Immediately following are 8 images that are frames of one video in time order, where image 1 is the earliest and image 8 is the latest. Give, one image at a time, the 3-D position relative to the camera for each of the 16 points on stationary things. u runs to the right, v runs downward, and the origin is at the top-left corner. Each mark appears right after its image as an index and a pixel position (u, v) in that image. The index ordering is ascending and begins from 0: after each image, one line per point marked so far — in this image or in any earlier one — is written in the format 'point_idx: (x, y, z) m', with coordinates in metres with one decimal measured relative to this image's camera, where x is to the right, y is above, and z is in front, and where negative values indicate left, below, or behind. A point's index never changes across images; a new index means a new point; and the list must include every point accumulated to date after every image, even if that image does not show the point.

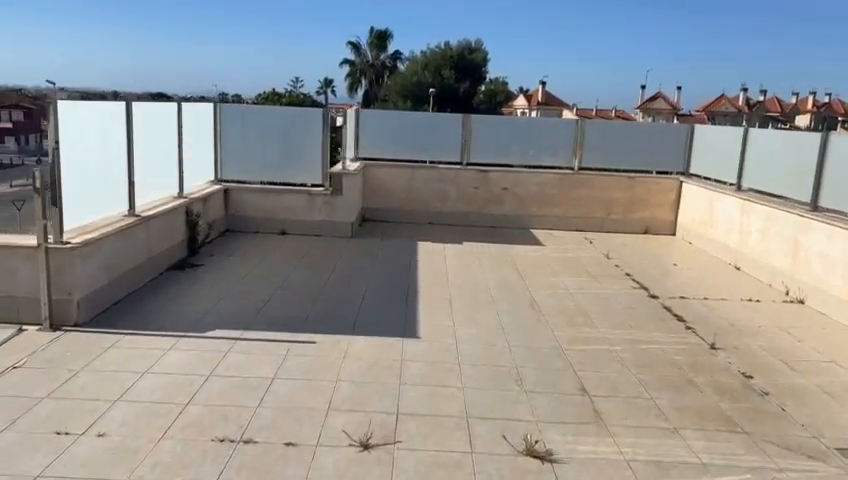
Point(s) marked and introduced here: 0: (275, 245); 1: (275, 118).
0: (-1.7, -0.1, +7.5) m
1: (-1.8, +1.5, +7.8) m
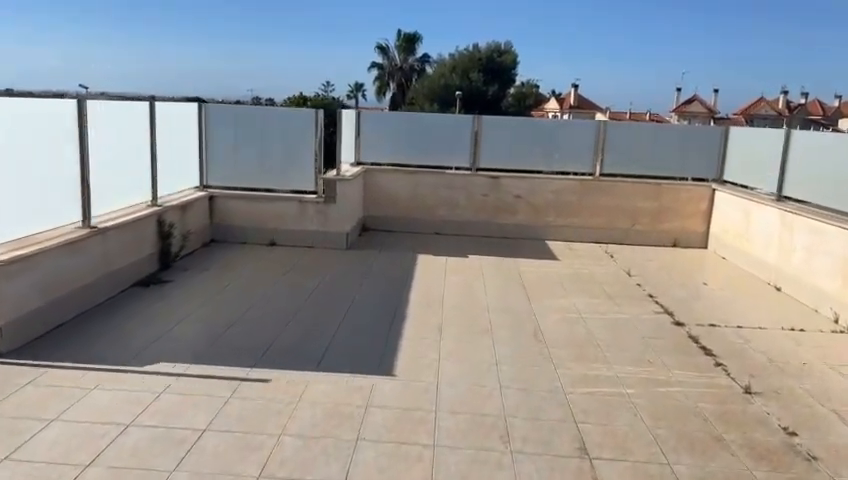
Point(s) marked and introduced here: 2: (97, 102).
0: (-1.7, -0.2, +6.9) m
1: (-1.8, +1.3, +7.2) m
2: (-2.6, +1.1, +5.3) m
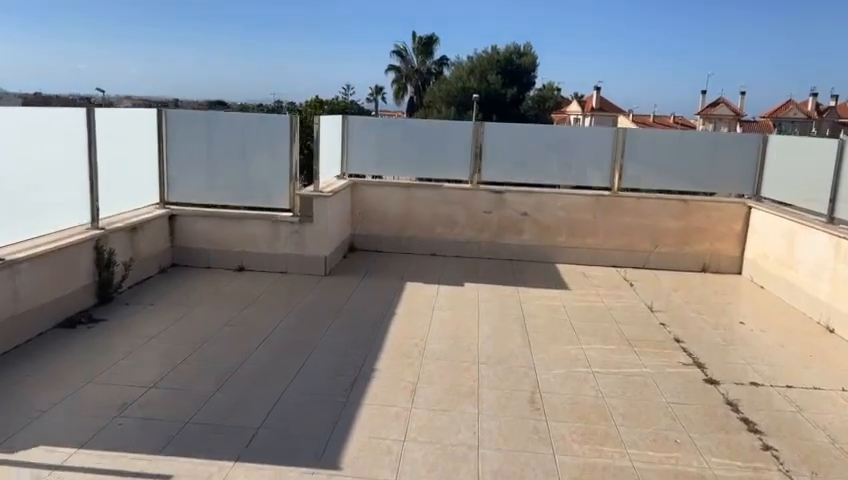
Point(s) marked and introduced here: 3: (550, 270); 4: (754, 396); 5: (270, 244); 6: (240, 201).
0: (-1.8, -0.4, +6.0) m
1: (-1.9, +1.1, +6.3) m
2: (-2.8, +0.9, +4.4) m
3: (+1.4, -0.3, +7.1) m
4: (+2.1, -1.0, +4.1) m
5: (-1.5, 0.0, +6.4) m
6: (-1.8, +0.4, +6.5) m
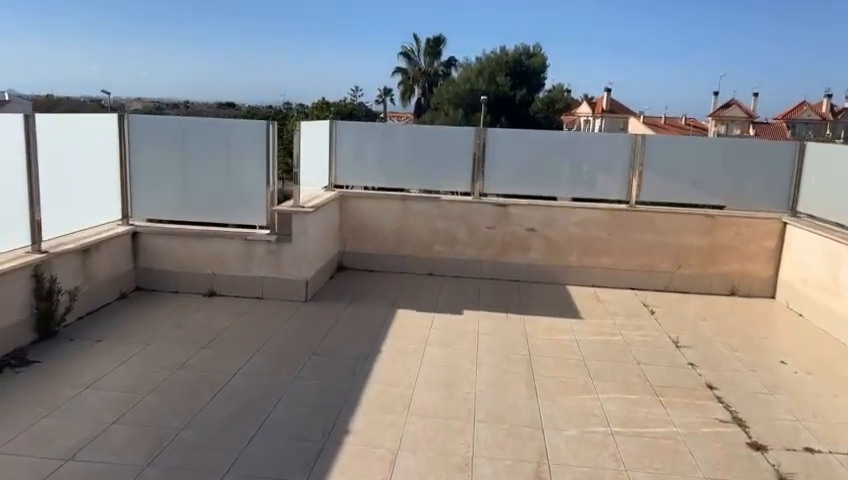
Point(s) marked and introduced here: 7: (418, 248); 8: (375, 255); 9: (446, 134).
0: (-1.9, -0.6, +5.3) m
1: (-1.9, +0.9, +5.6) m
2: (-2.9, +0.7, +3.7) m
3: (+1.3, -0.5, +6.4) m
4: (+2.0, -1.2, +3.4) m
5: (-1.6, -0.2, +5.7) m
6: (-1.9, +0.2, +5.8) m
7: (-0.1, -0.1, +6.8) m
8: (-0.5, -0.2, +6.9) m
9: (+0.2, +1.1, +6.7) m
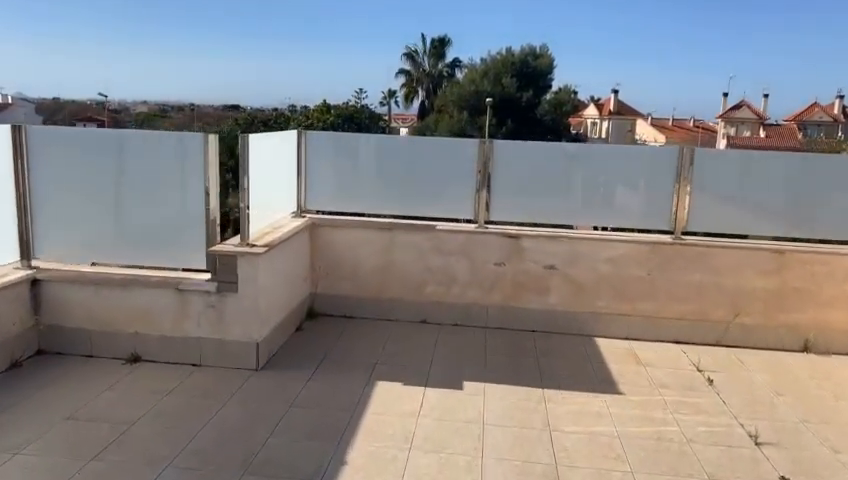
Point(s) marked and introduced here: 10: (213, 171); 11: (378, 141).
0: (-2.0, -0.9, +4.0) m
1: (-2.0, +0.6, +4.3) m
2: (-3.0, +0.4, +2.4) m
3: (+1.3, -0.9, +5.0) m
4: (+1.9, -1.5, +2.0) m
5: (-1.6, -0.6, +4.4) m
6: (-2.0, -0.1, +4.4) m
7: (-0.1, -0.4, +5.5) m
8: (-0.6, -0.5, +5.5) m
9: (+0.1, +0.8, +5.4) m
10: (-1.4, +0.5, +4.3) m
11: (-0.4, +0.8, +5.4) m
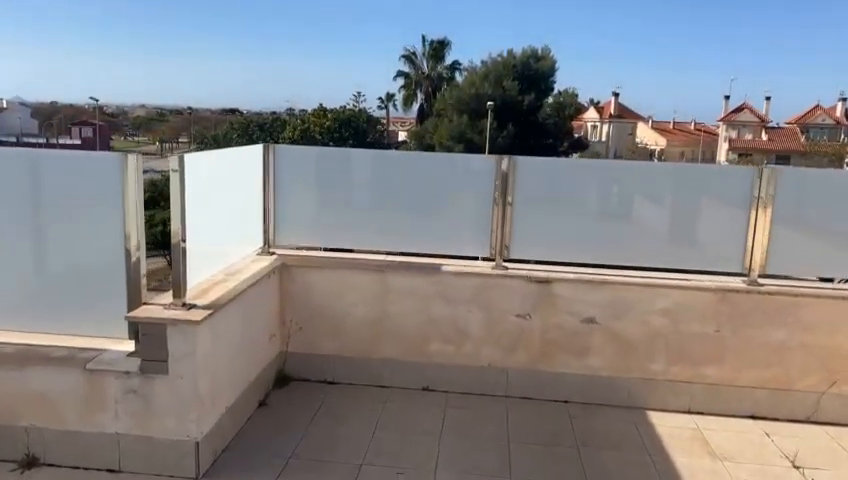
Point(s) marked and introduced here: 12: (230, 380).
0: (-2.0, -1.2, +2.8) m
1: (-2.0, +0.3, +3.1) m
2: (-3.0, +0.1, +1.2) m
3: (+1.3, -1.1, +3.8) m
4: (+1.9, -1.8, +0.8) m
5: (-1.6, -0.8, +3.2) m
6: (-1.9, -0.4, +3.2) m
7: (-0.1, -0.7, +4.3) m
8: (-0.6, -0.8, +4.3) m
9: (+0.2, +0.5, +4.2) m
10: (-1.4, +0.2, +3.1) m
11: (-0.4, +0.5, +4.2) m
12: (-1.0, -0.7, +3.5) m
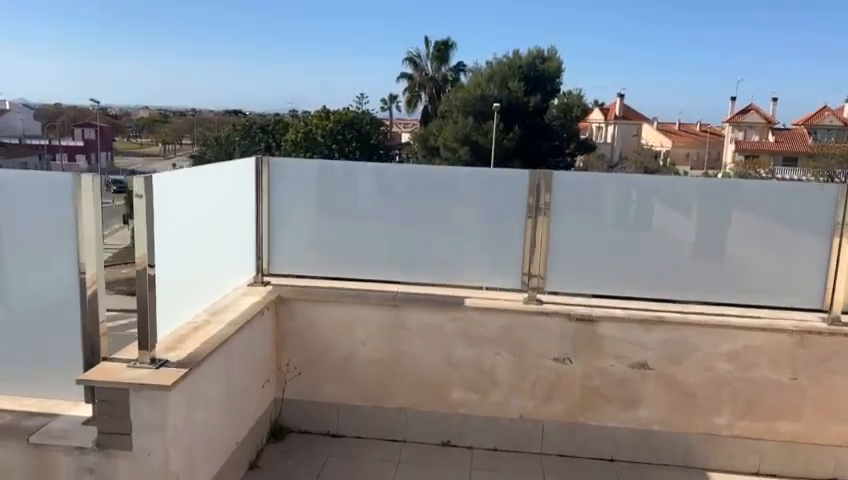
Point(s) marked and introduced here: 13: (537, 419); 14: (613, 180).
0: (-1.9, -1.4, +2.1) m
1: (-1.9, +0.1, +2.5) m
2: (-2.9, 0.0, +0.6) m
3: (+1.4, -1.3, +3.2) m
4: (+2.0, -1.9, +0.1) m
5: (-1.5, -1.0, +2.6) m
6: (-1.8, -0.6, +2.6) m
7: (0.0, -0.9, +3.7) m
8: (-0.5, -0.9, +3.7) m
9: (+0.3, +0.3, +3.5) m
10: (-1.3, 0.0, +2.5) m
11: (-0.2, +0.4, +3.6) m
12: (-0.9, -0.9, +2.8) m
13: (+0.6, -1.0, +3.6) m
14: (+1.0, +0.3, +3.4) m
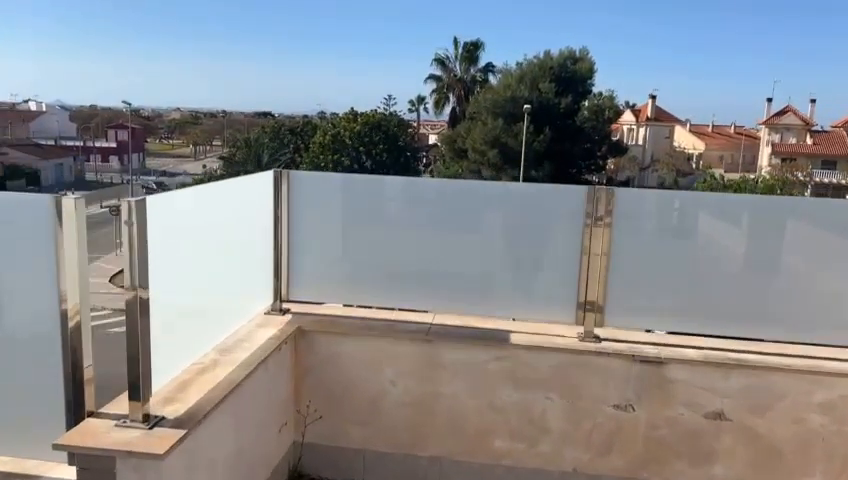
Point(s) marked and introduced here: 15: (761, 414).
0: (-1.7, -1.5, +1.8) m
1: (-1.7, 0.0, +2.1) m
2: (-2.8, -0.1, +0.2) m
3: (+1.5, -1.4, +2.7) m
4: (+2.0, -2.0, -0.4) m
5: (-1.4, -1.1, +2.2) m
6: (-1.7, -0.7, +2.2) m
7: (+0.2, -1.0, +3.2) m
8: (-0.3, -1.1, +3.3) m
9: (+0.5, +0.2, +3.1) m
10: (-1.1, -0.1, +2.1) m
11: (0.0, +0.3, +3.2) m
12: (-0.8, -1.0, +2.4) m
13: (+0.8, -1.1, +3.1) m
14: (+1.2, +0.2, +2.9) m
15: (+1.5, -0.8, +2.9) m
